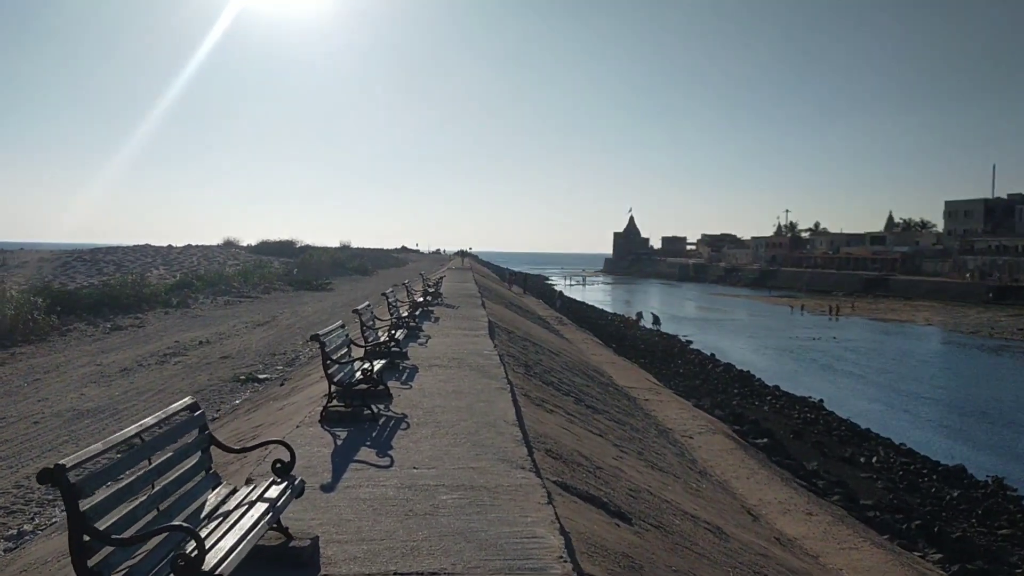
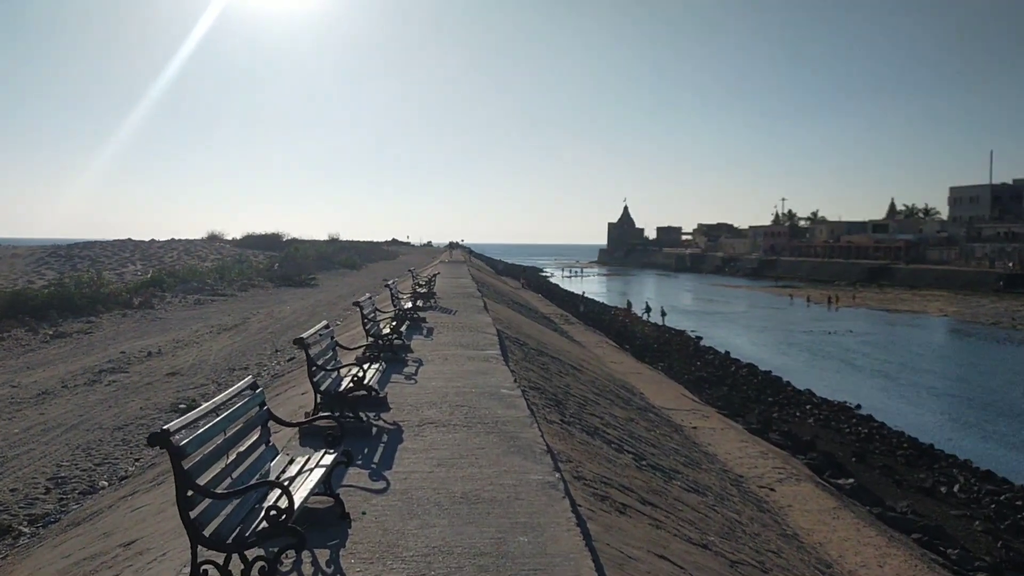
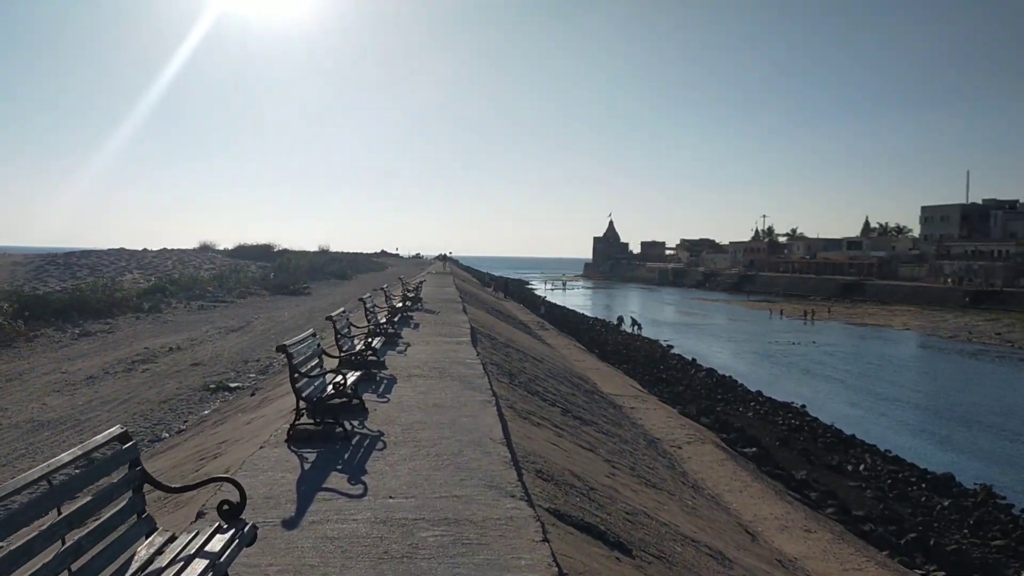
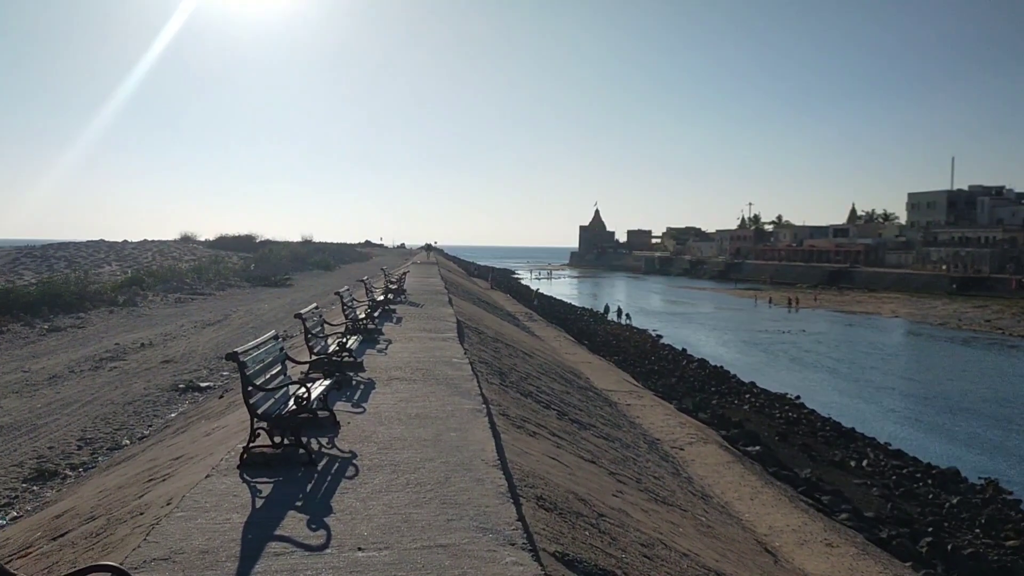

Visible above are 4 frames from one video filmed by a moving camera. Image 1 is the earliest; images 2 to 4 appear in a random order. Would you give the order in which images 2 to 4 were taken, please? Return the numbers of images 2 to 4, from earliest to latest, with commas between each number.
3, 4, 2
